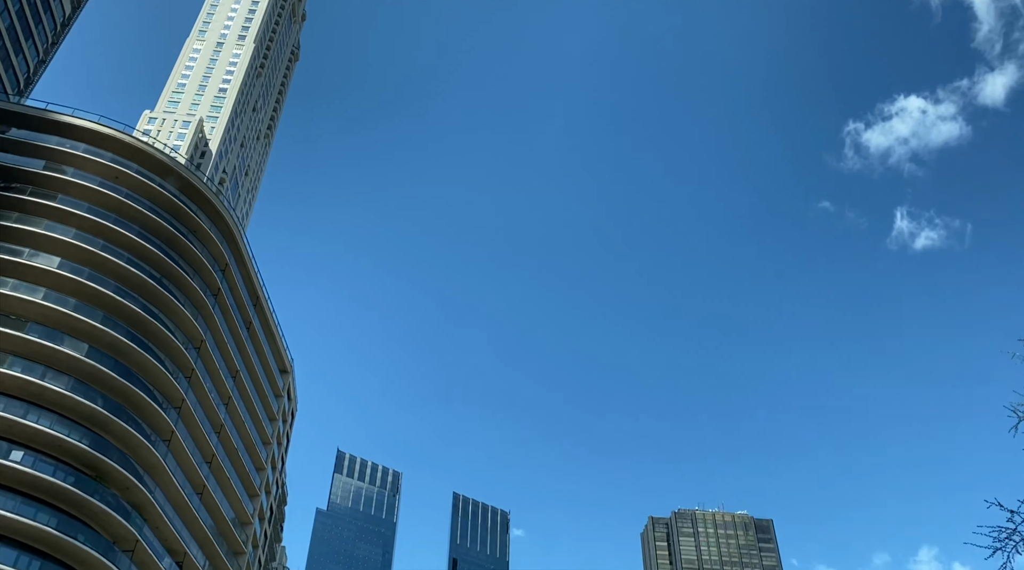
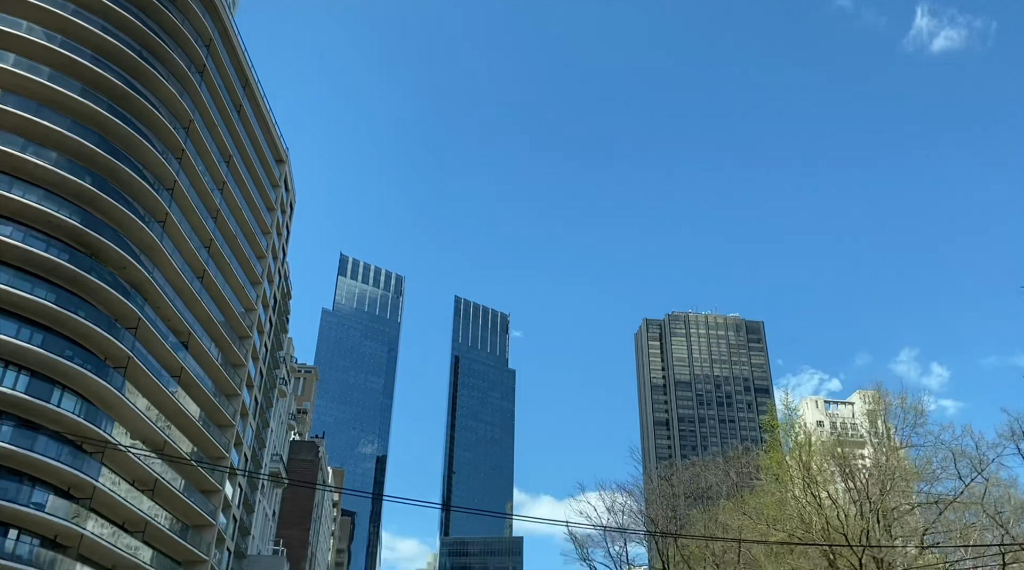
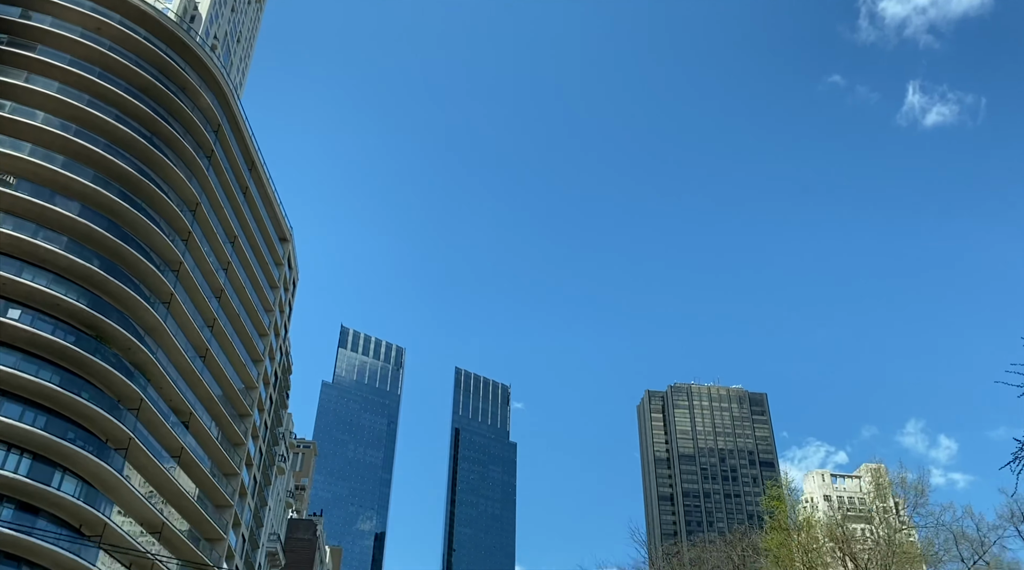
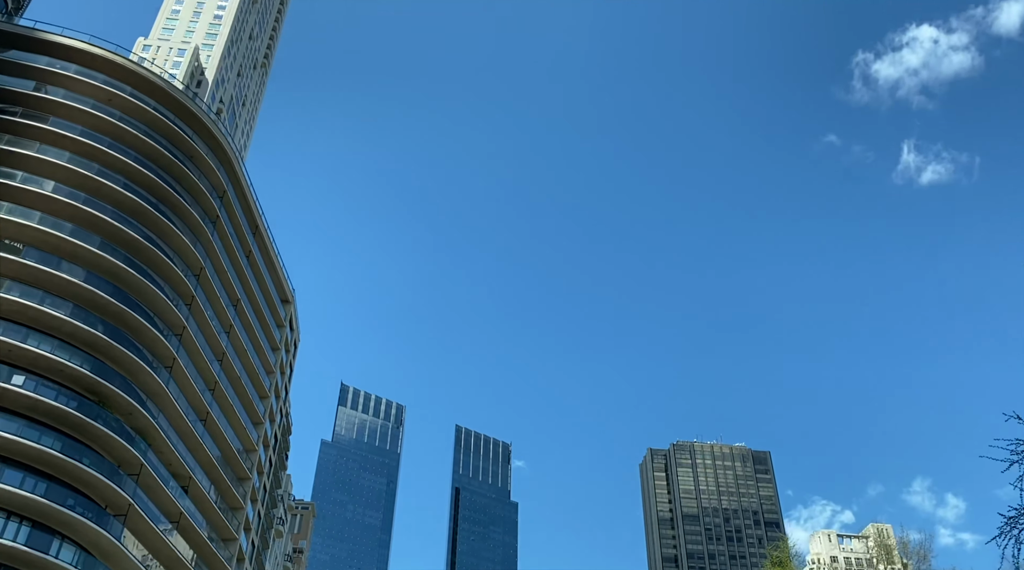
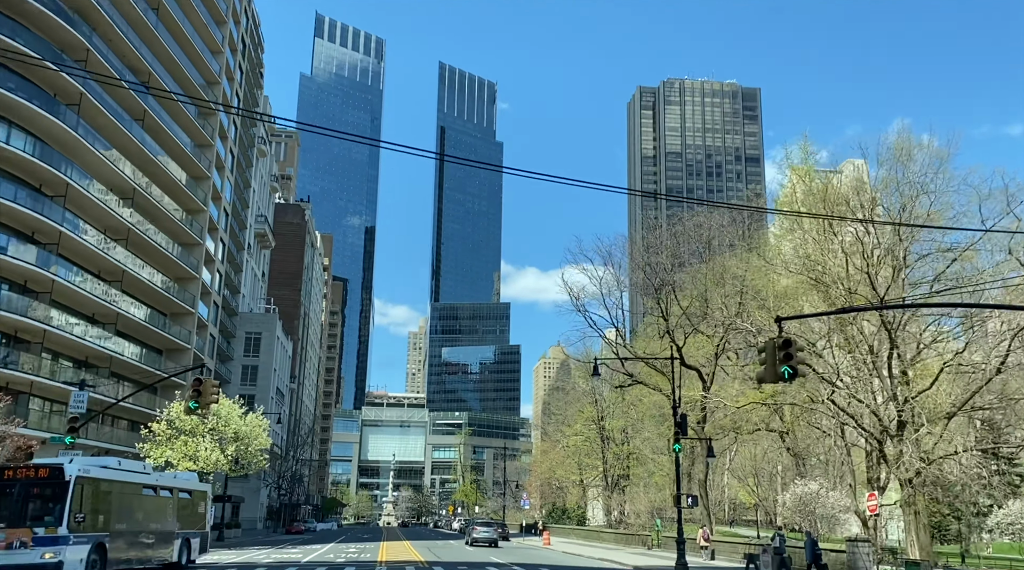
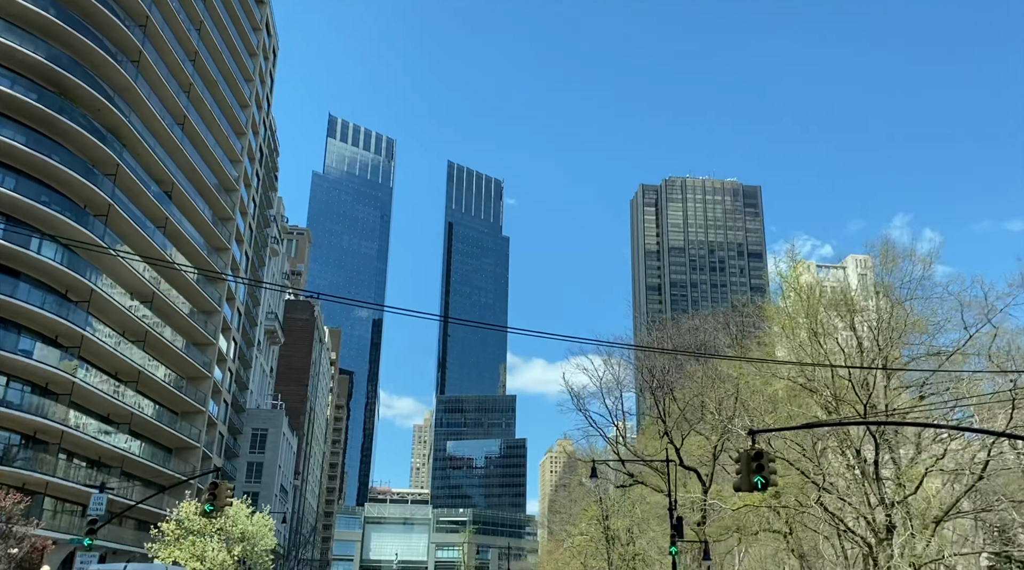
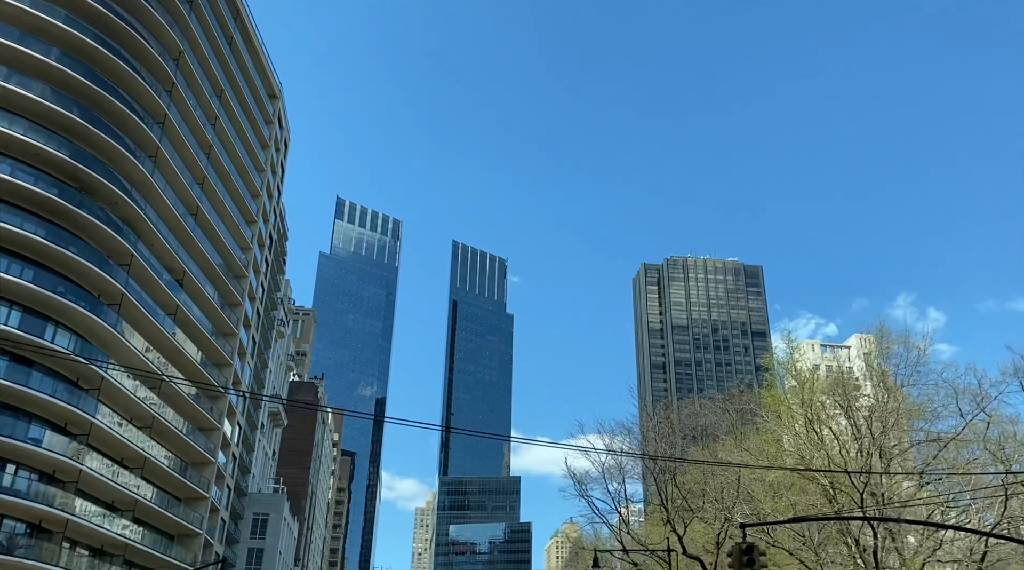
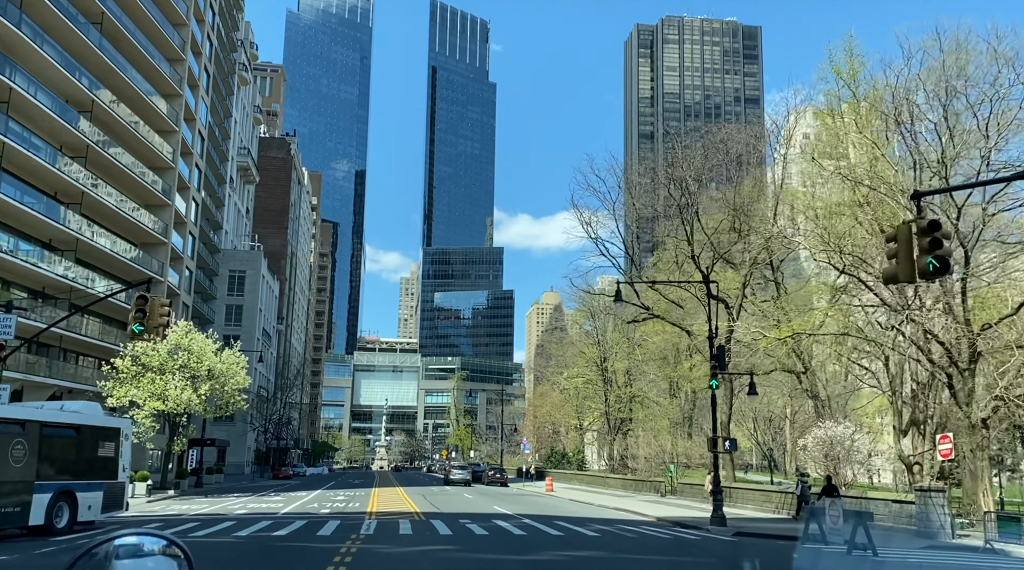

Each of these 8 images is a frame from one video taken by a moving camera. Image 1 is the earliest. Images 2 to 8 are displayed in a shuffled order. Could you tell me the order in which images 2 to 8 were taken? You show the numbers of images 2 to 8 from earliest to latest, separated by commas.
4, 3, 2, 7, 6, 5, 8
